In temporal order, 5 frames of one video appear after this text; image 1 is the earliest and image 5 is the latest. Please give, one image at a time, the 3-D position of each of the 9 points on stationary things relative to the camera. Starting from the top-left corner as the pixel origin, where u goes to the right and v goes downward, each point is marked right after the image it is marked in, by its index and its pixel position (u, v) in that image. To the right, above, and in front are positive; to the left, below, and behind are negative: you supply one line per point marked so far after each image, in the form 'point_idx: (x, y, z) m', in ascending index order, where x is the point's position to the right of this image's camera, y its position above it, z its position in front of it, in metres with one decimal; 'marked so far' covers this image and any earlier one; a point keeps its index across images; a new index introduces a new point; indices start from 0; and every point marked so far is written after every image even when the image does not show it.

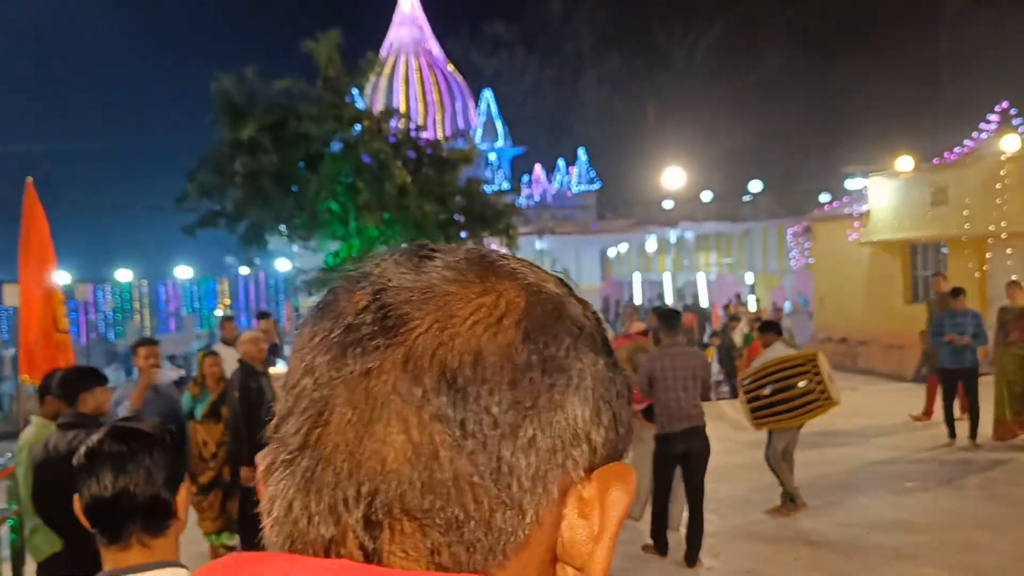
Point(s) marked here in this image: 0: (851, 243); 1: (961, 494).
0: (+5.9, +0.8, +15.0) m
1: (+3.0, -1.4, +5.7) m
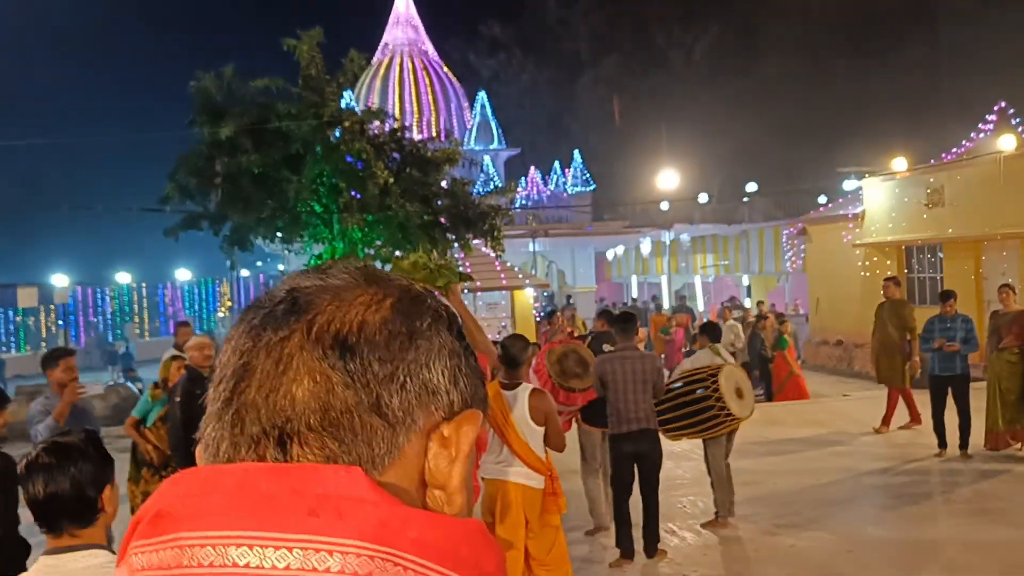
0: (+5.8, +0.8, +14.8) m
1: (+2.8, -1.4, +5.5) m
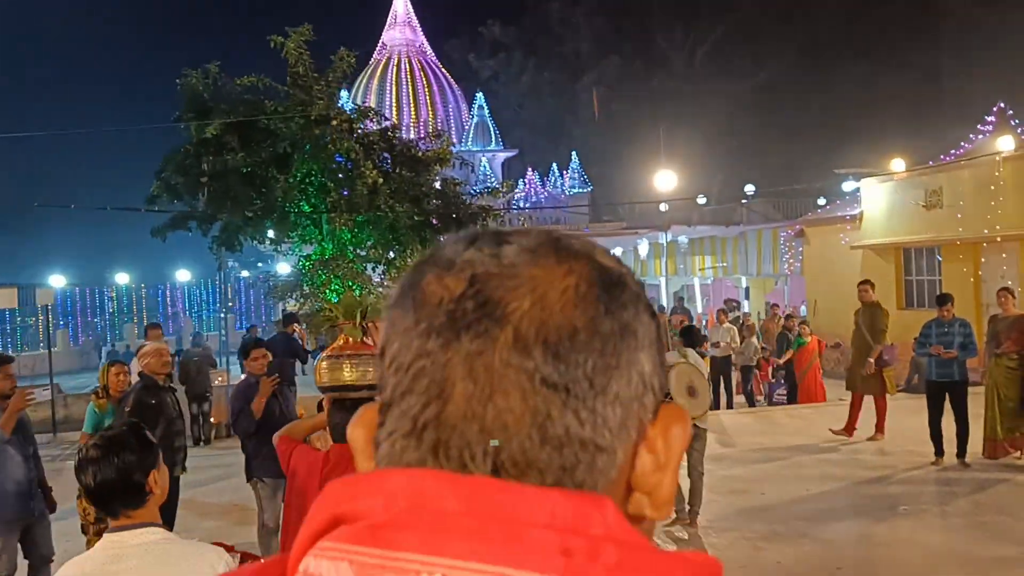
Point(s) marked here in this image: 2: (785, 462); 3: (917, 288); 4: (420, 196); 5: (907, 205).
0: (+5.7, +0.7, +14.6) m
1: (+2.7, -1.4, +5.3) m
2: (+2.2, -1.4, +7.0) m
3: (+6.3, 0.0, +13.2) m
4: (-1.1, +1.1, +9.8) m
5: (+6.1, +1.3, +13.2) m
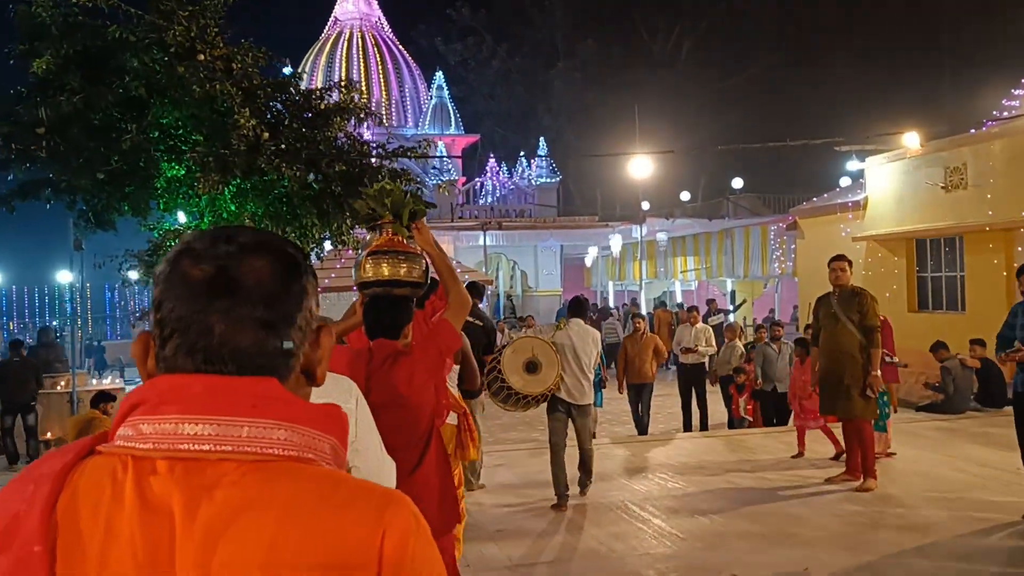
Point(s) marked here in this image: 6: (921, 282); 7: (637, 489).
0: (+4.9, +0.7, +12.8) m
1: (+2.0, -1.3, +3.4) m
2: (+1.5, -1.3, +5.0) m
3: (+5.6, 0.0, +11.3) m
4: (-1.8, +1.2, +7.9) m
5: (+5.4, +1.3, +11.3) m
6: (+5.5, +0.1, +11.6) m
7: (+0.9, -1.5, +6.3) m
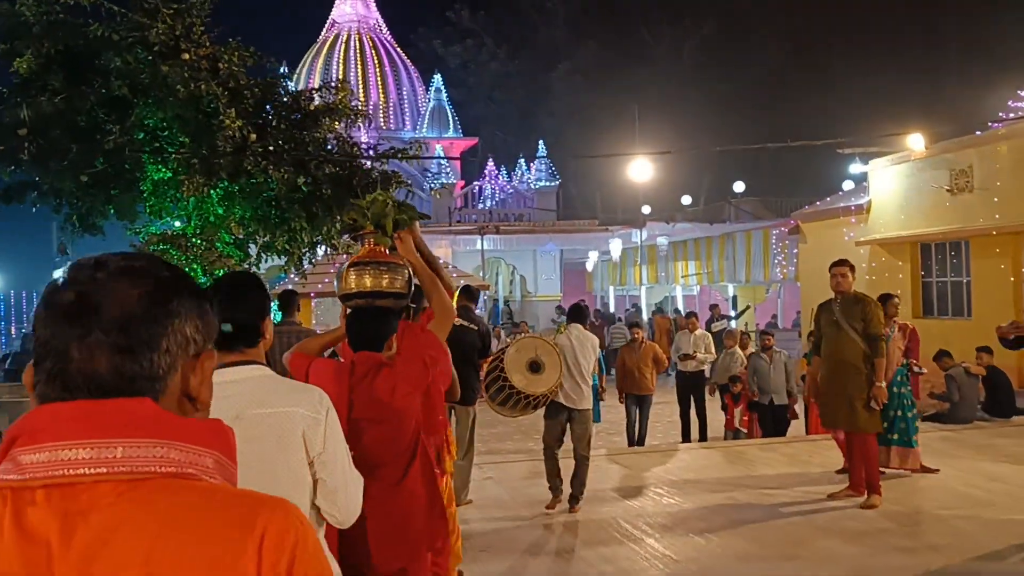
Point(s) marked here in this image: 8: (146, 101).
0: (+4.9, +0.6, +12.5) m
1: (+1.9, -1.3, +3.1) m
2: (+1.5, -1.3, +4.8) m
3: (+5.5, -0.1, +11.1) m
4: (-1.8, +1.2, +7.7) m
5: (+5.4, +1.3, +11.1) m
6: (+5.5, 0.0, +11.4) m
7: (+0.9, -1.5, +6.1) m
8: (-3.0, +1.5, +6.9) m
